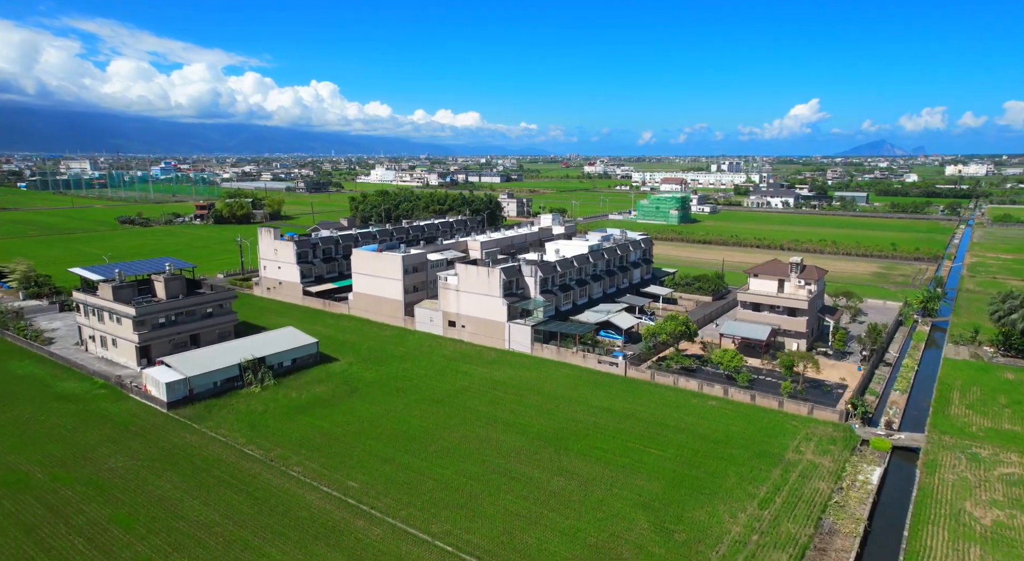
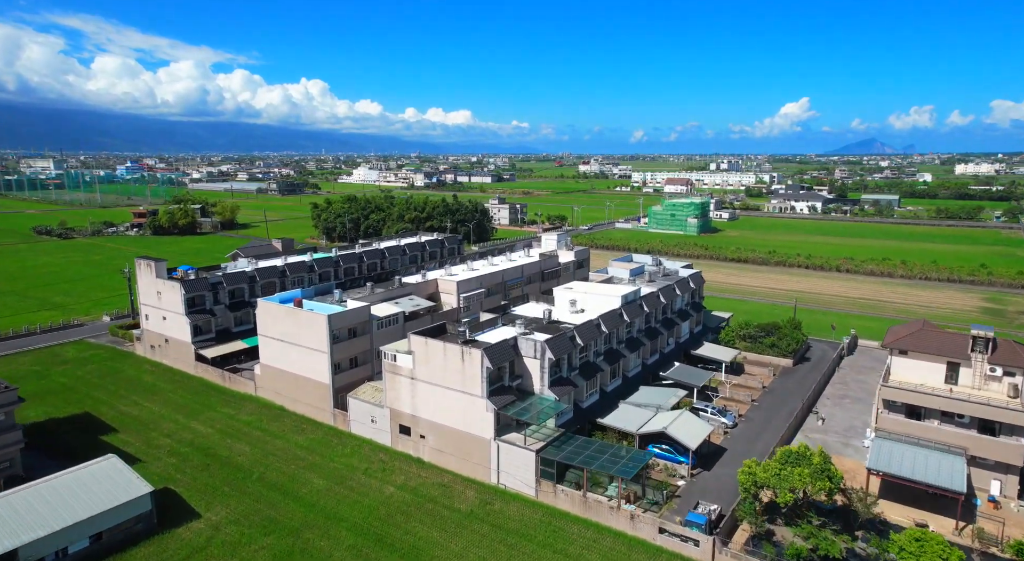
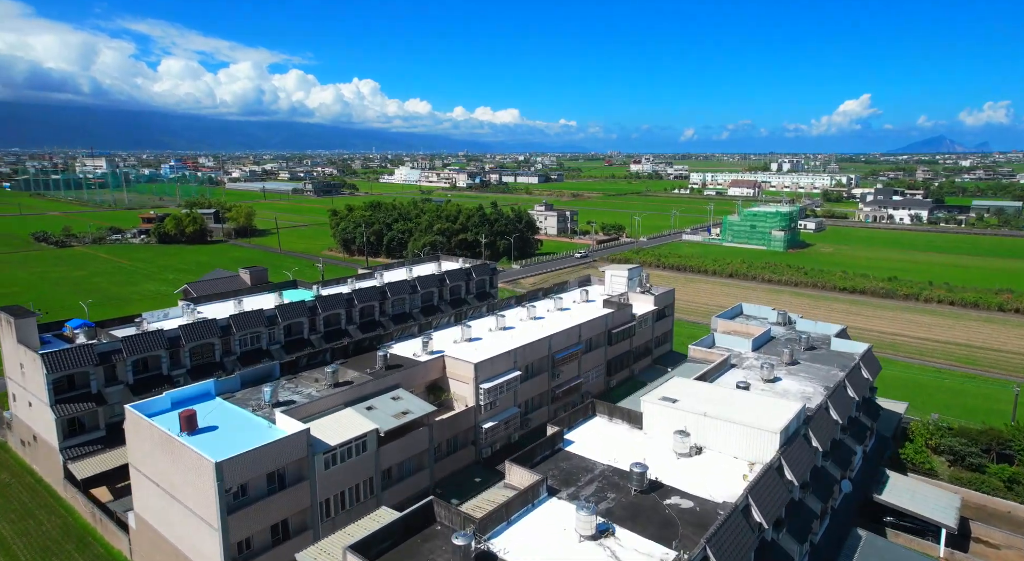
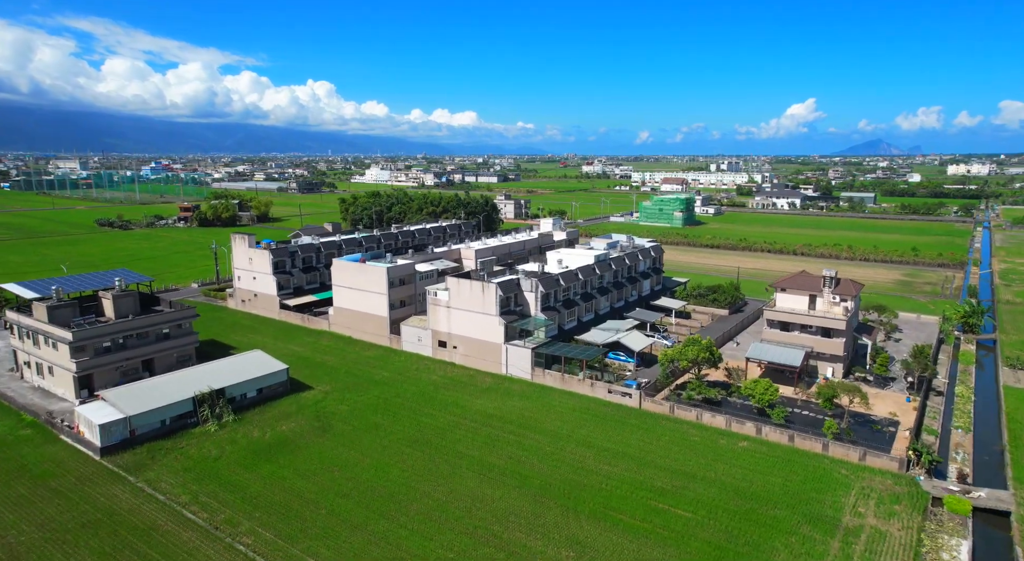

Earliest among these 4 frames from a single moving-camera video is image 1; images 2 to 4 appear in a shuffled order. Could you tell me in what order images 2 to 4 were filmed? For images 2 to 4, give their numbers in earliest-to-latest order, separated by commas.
4, 2, 3
